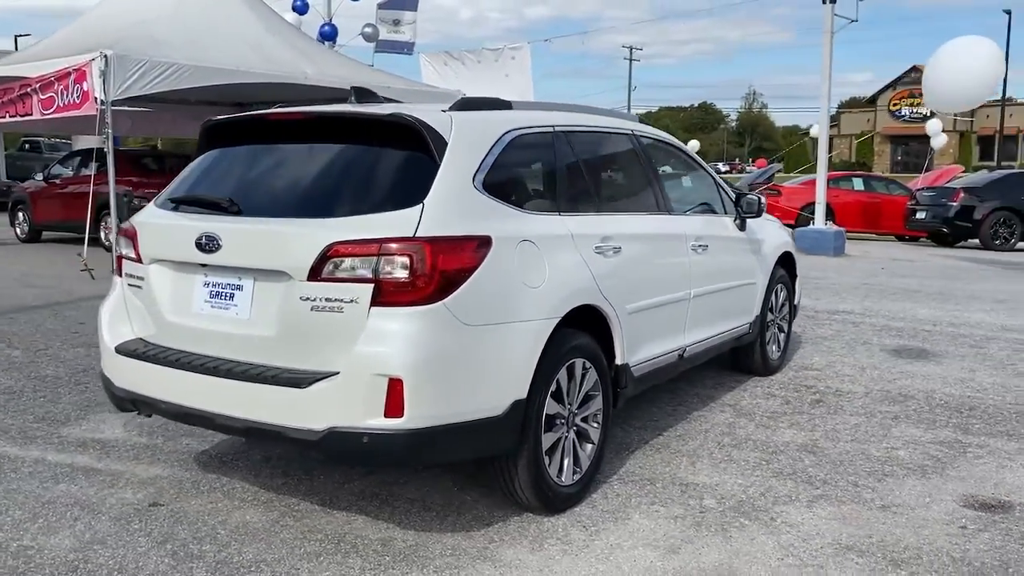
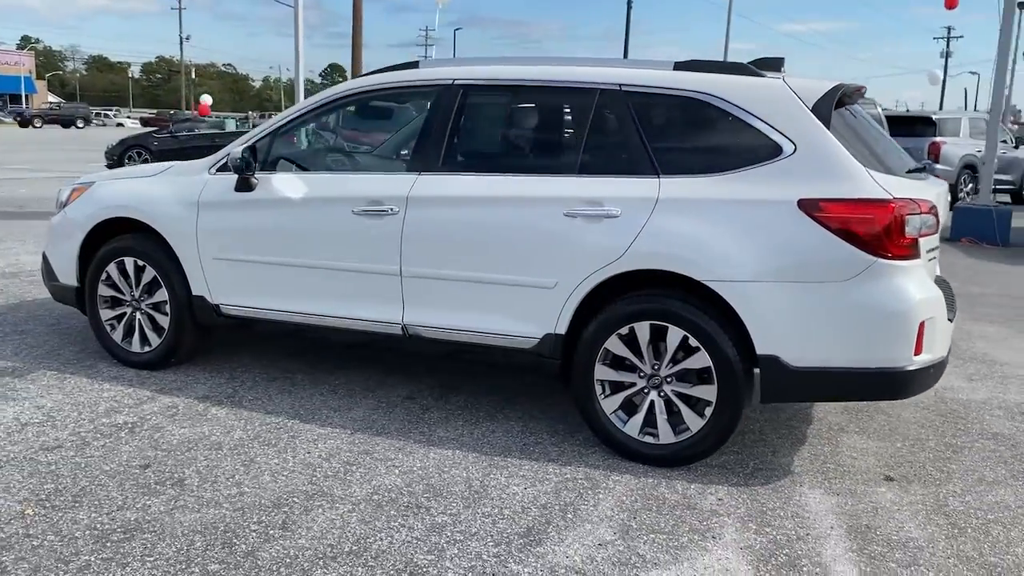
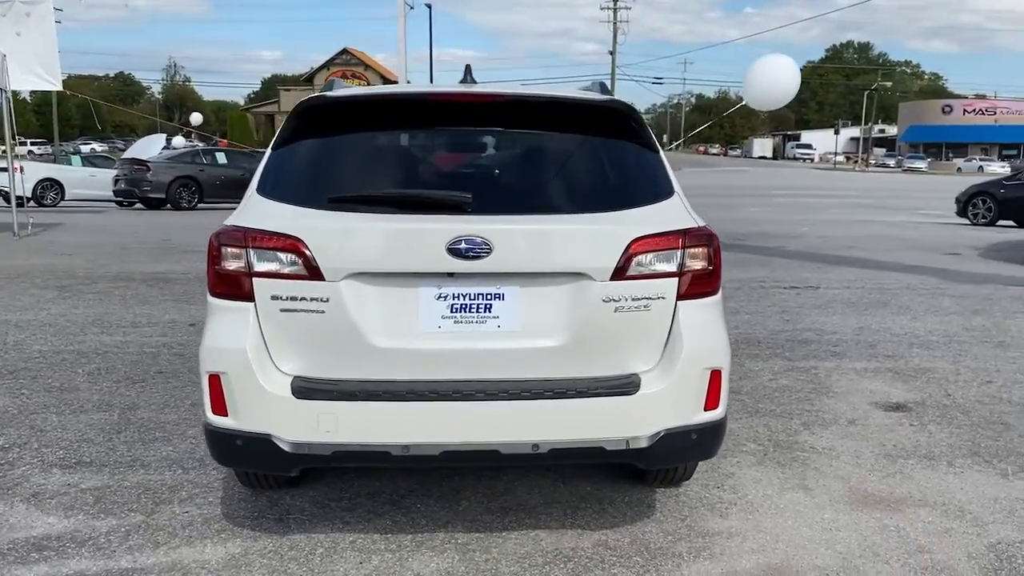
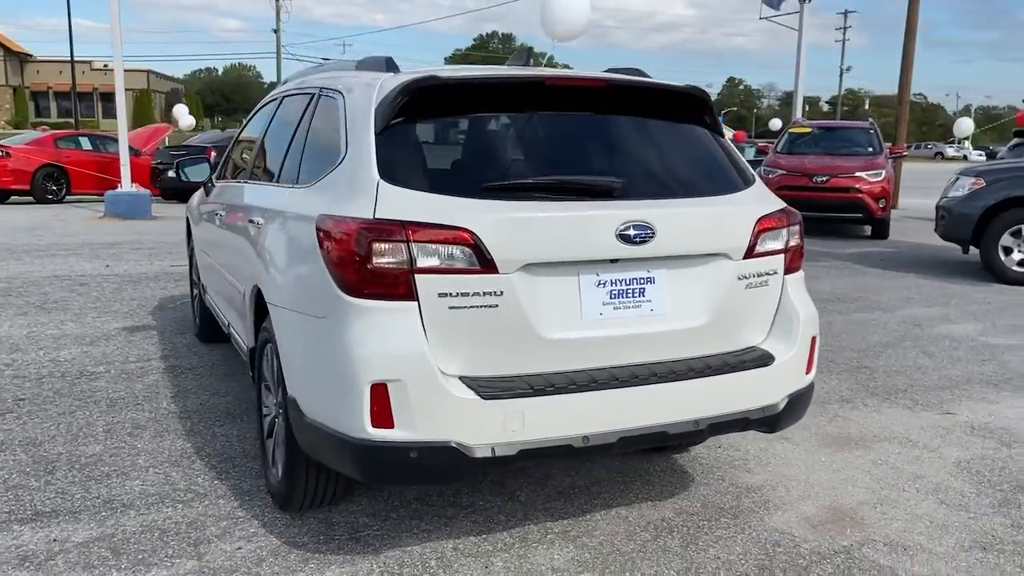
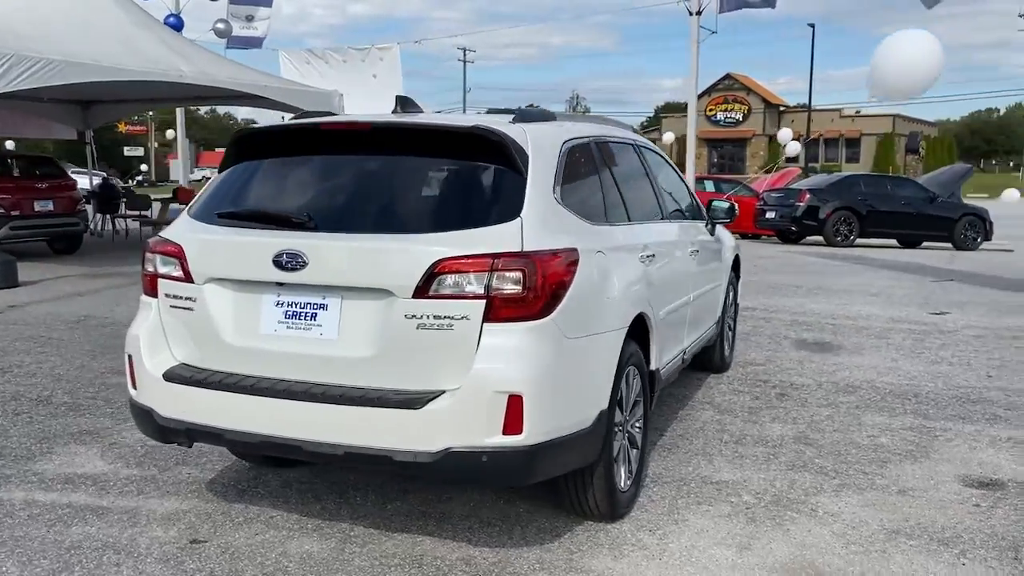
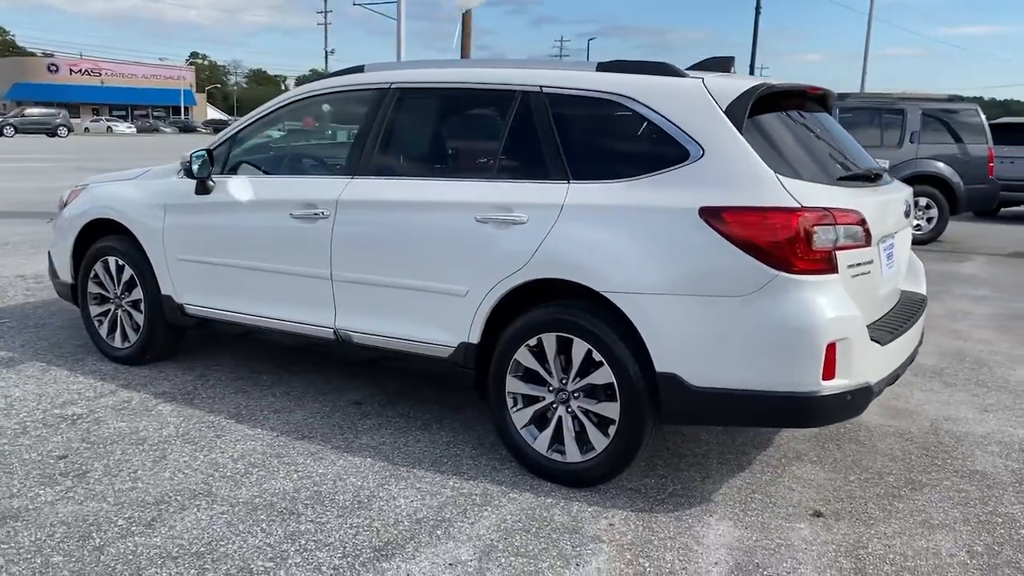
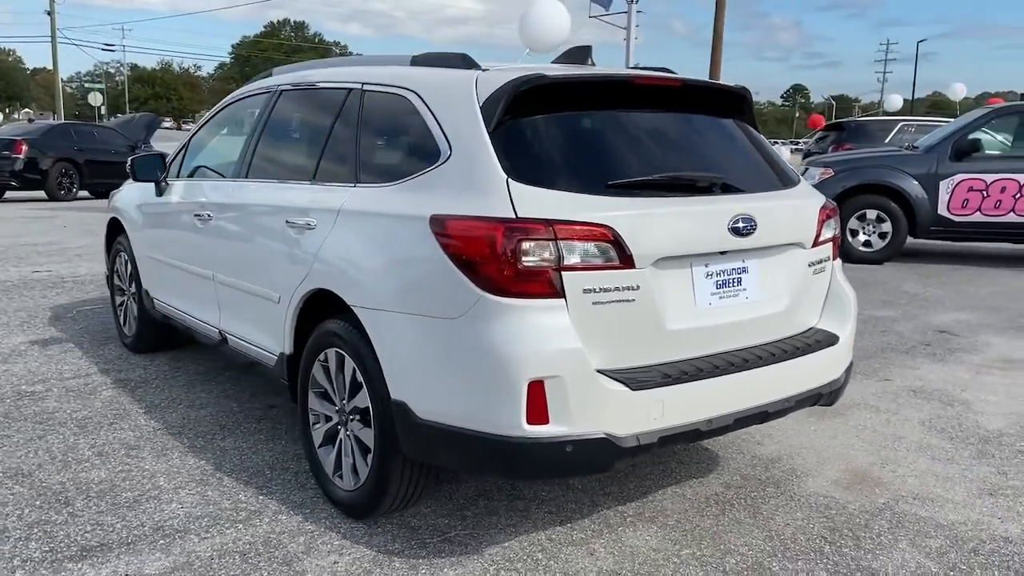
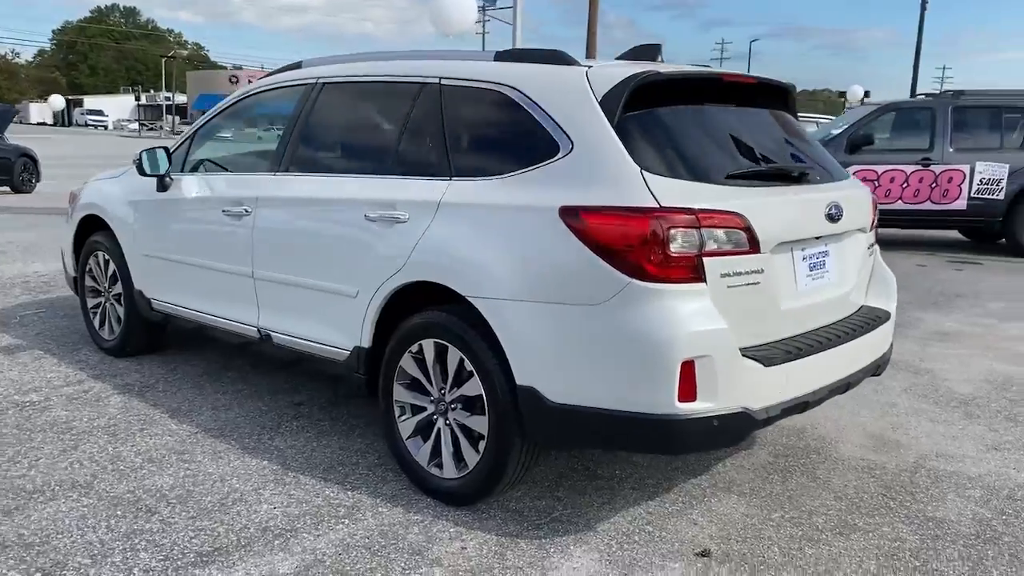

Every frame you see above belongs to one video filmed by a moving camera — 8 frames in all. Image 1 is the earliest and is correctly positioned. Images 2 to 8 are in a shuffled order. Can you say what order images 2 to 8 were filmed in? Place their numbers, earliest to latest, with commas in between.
5, 3, 4, 7, 8, 6, 2
